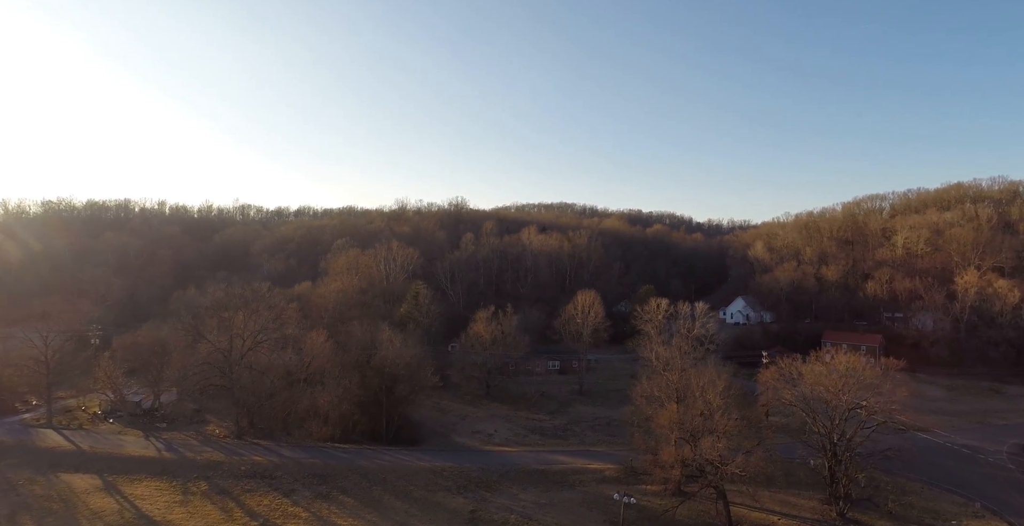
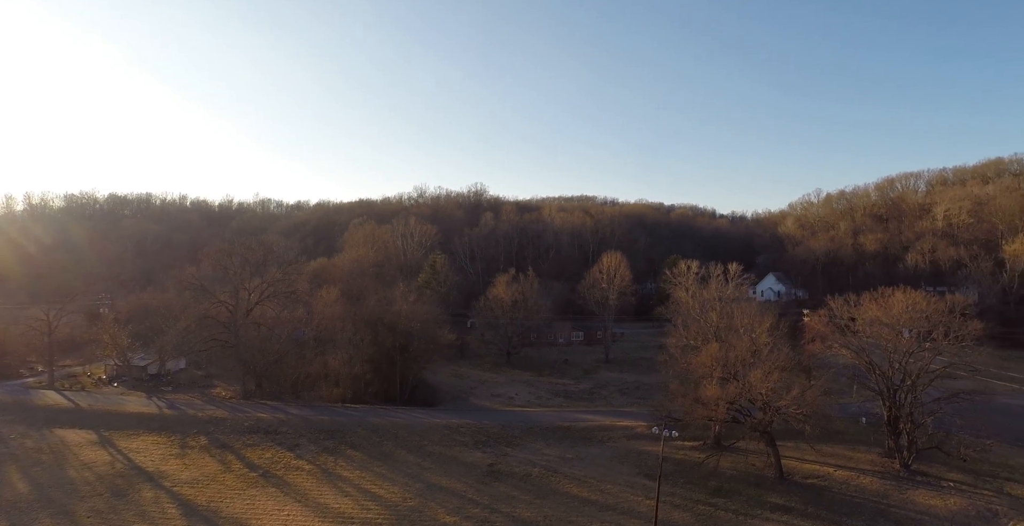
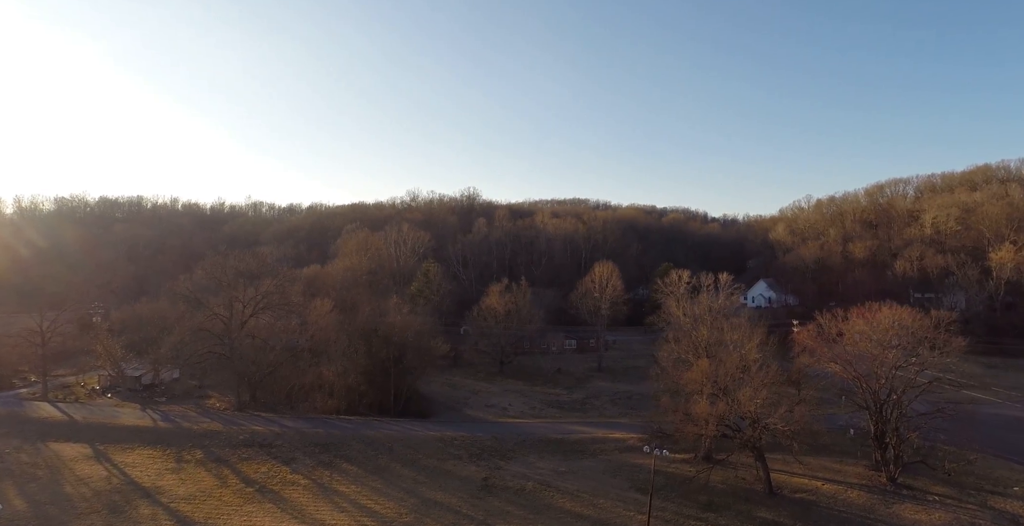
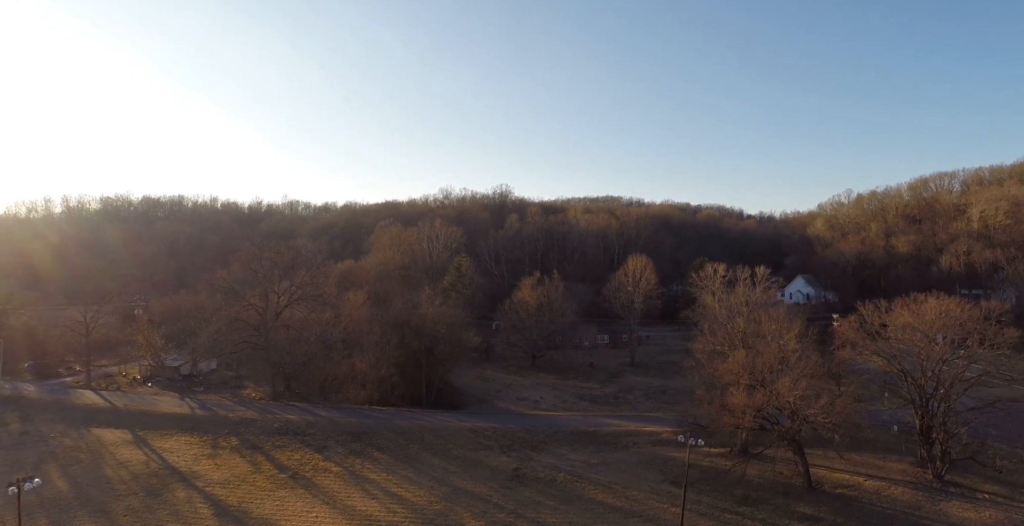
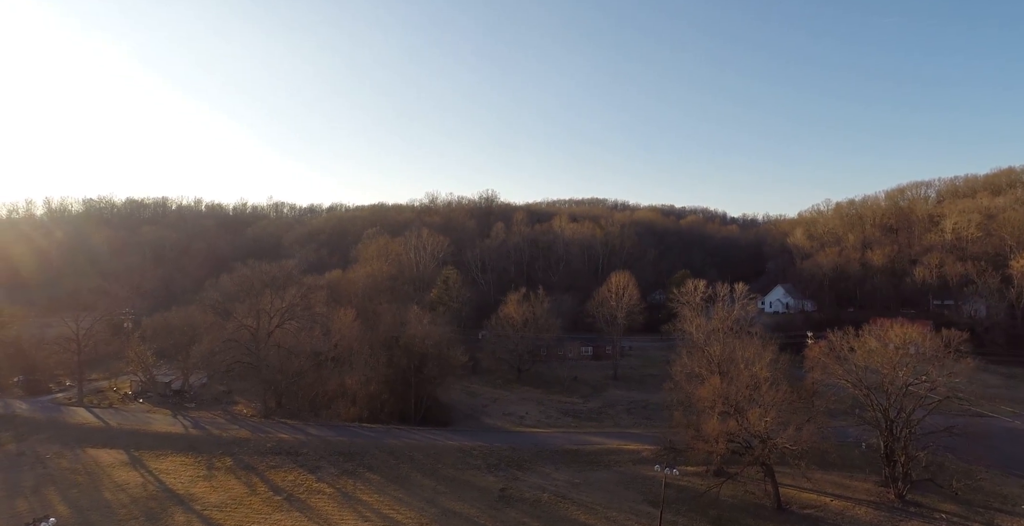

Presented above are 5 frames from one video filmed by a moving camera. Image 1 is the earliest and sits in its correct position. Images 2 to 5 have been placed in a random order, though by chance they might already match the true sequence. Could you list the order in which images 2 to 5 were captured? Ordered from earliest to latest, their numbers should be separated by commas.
5, 3, 4, 2
